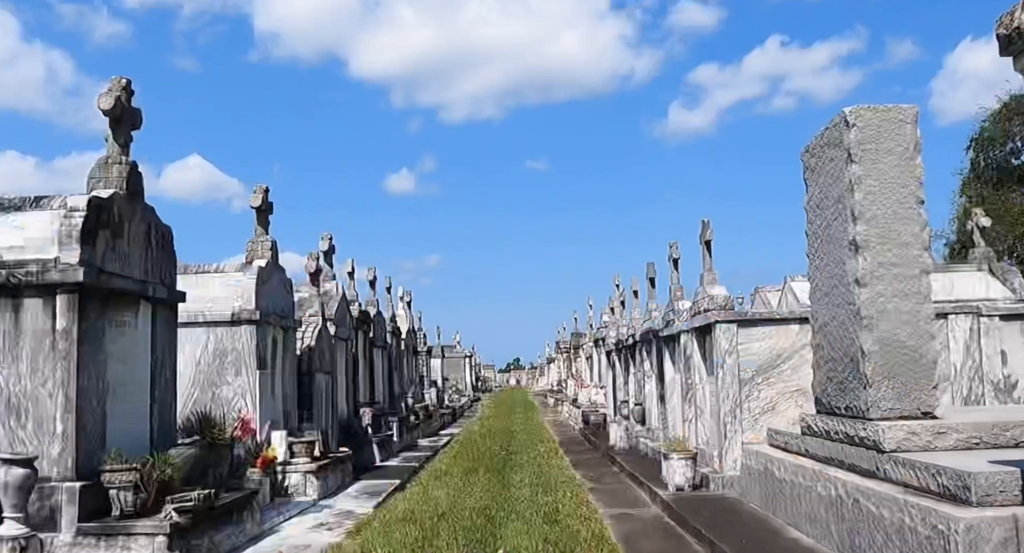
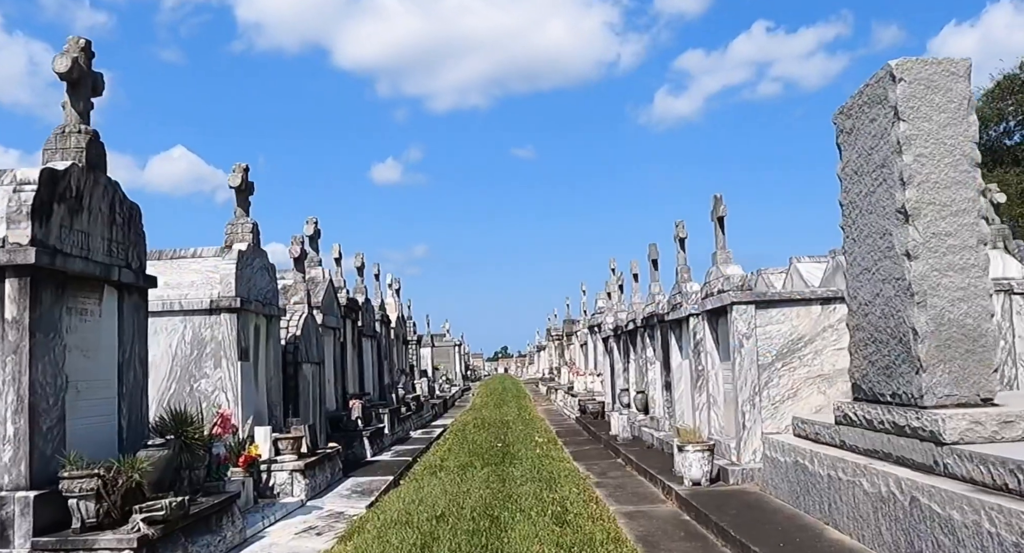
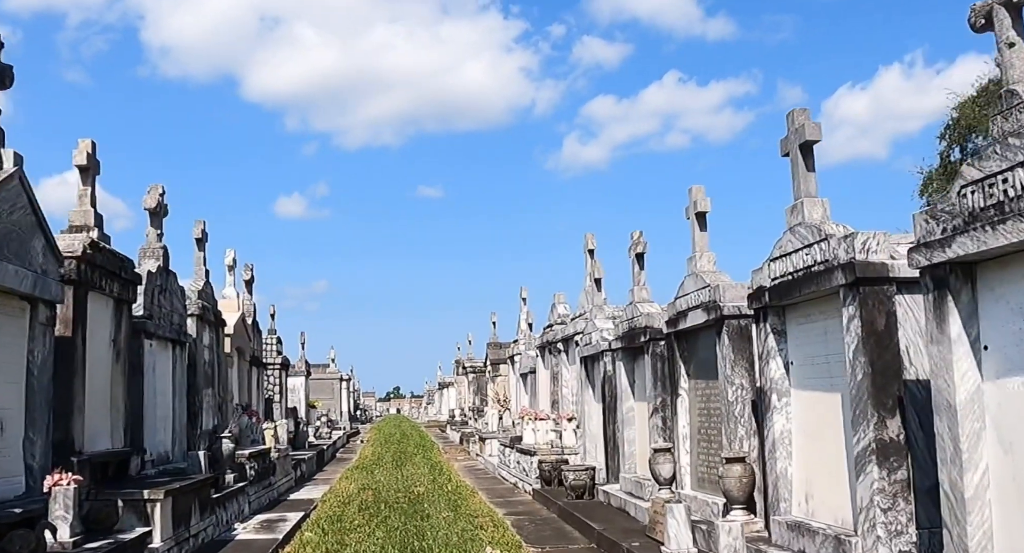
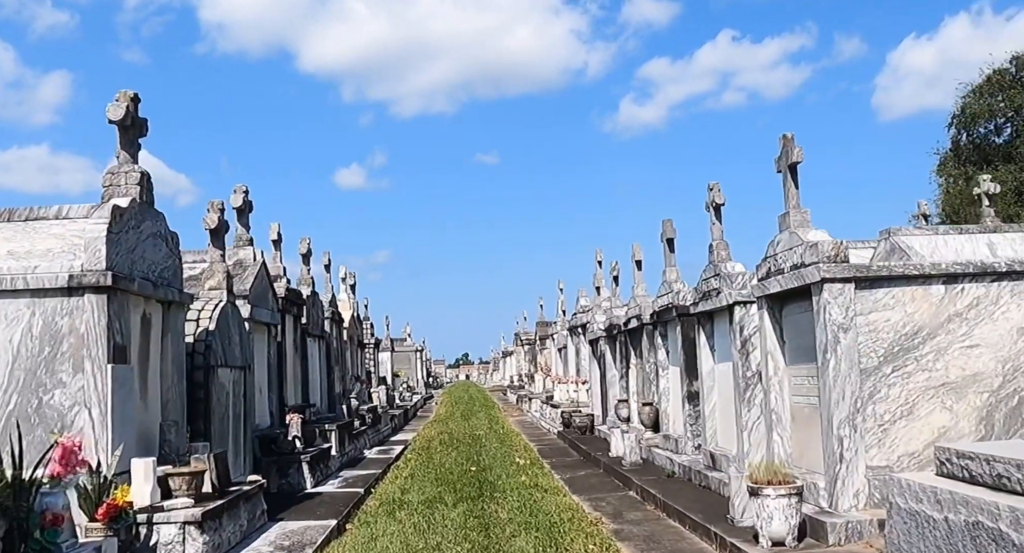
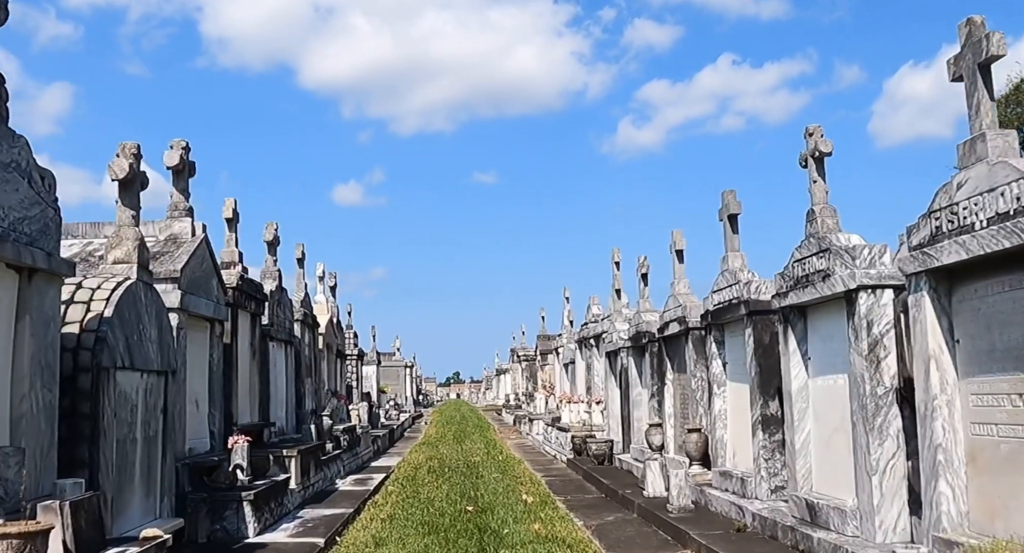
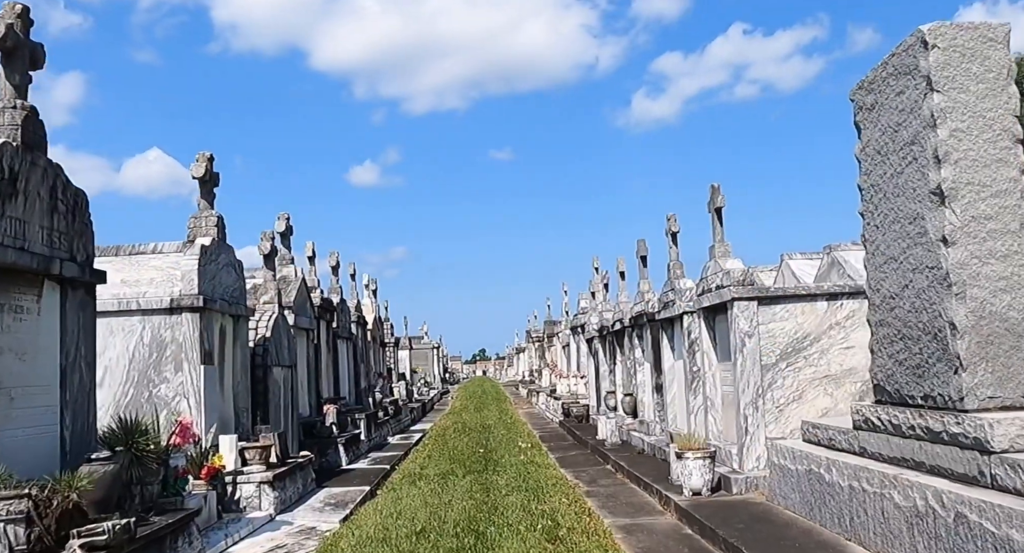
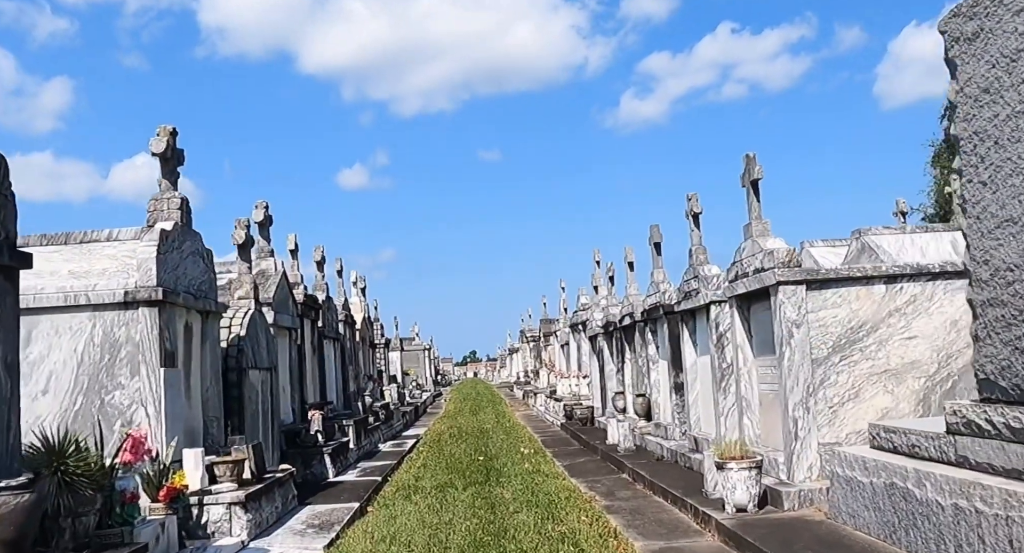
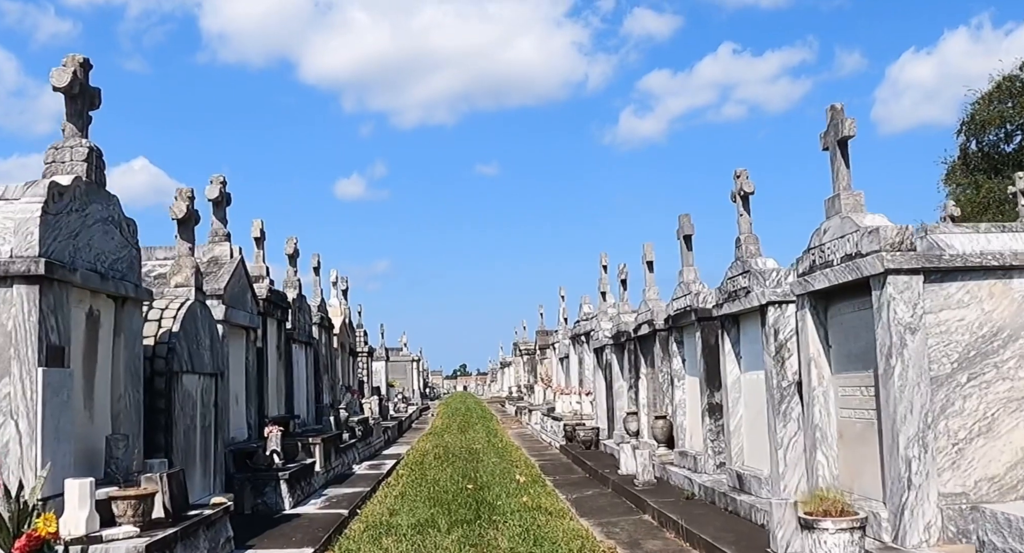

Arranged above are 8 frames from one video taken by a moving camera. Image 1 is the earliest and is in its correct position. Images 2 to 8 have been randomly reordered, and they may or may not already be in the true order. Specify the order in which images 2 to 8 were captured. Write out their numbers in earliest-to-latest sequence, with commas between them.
2, 6, 7, 4, 8, 5, 3
